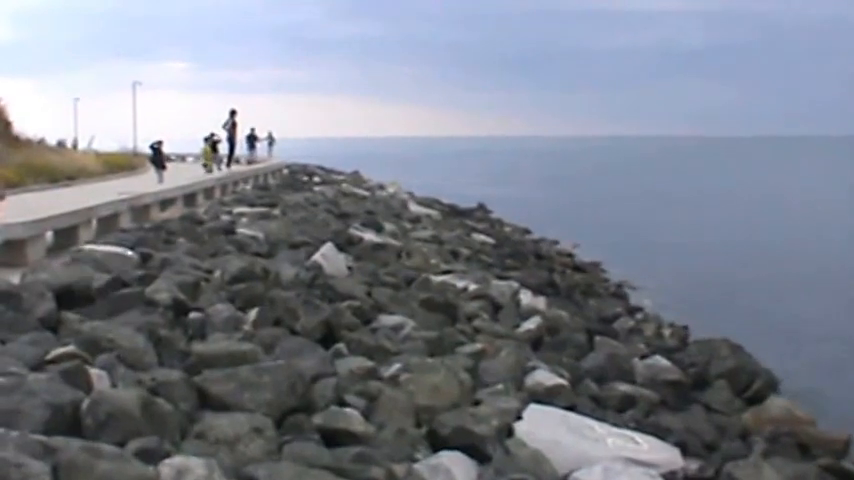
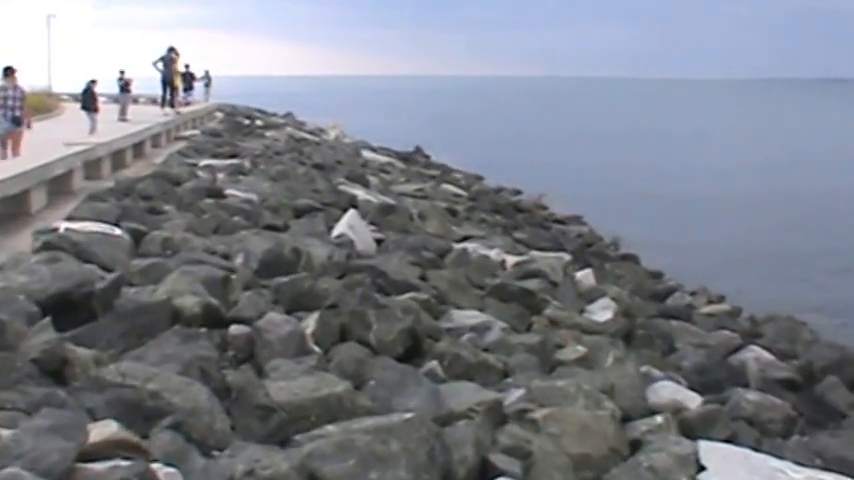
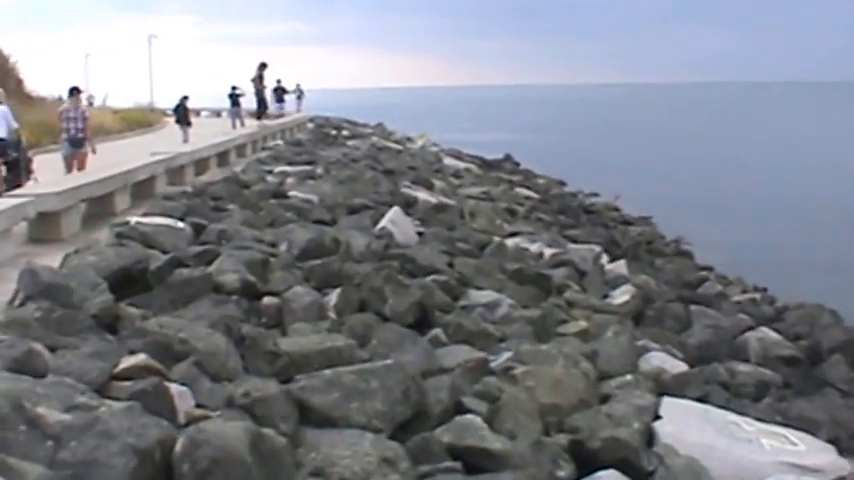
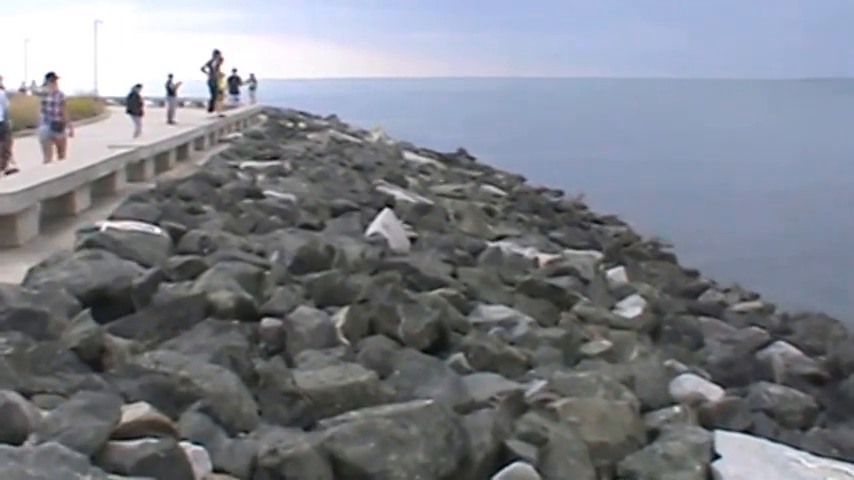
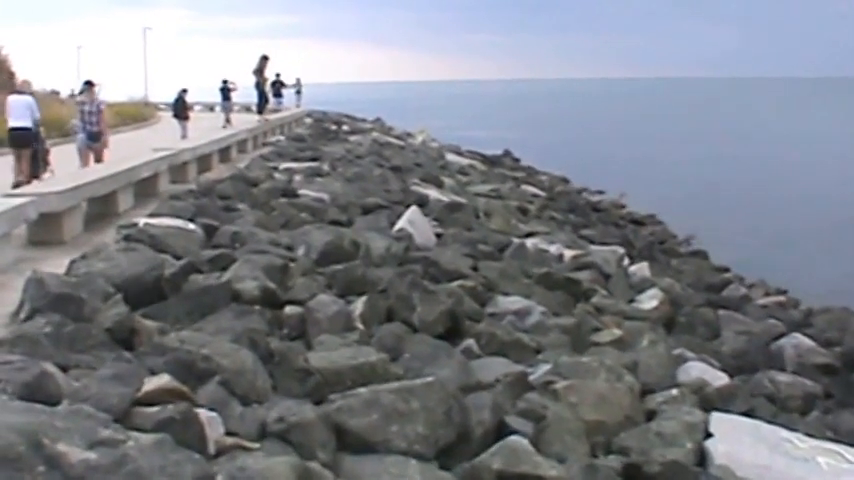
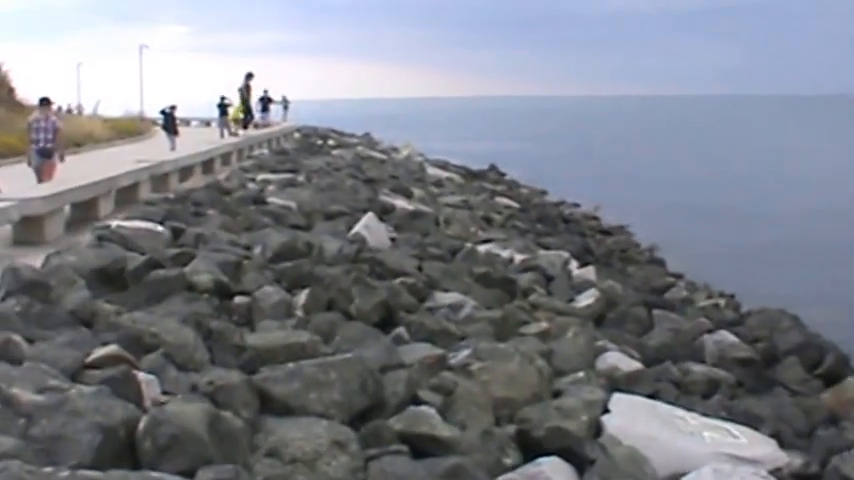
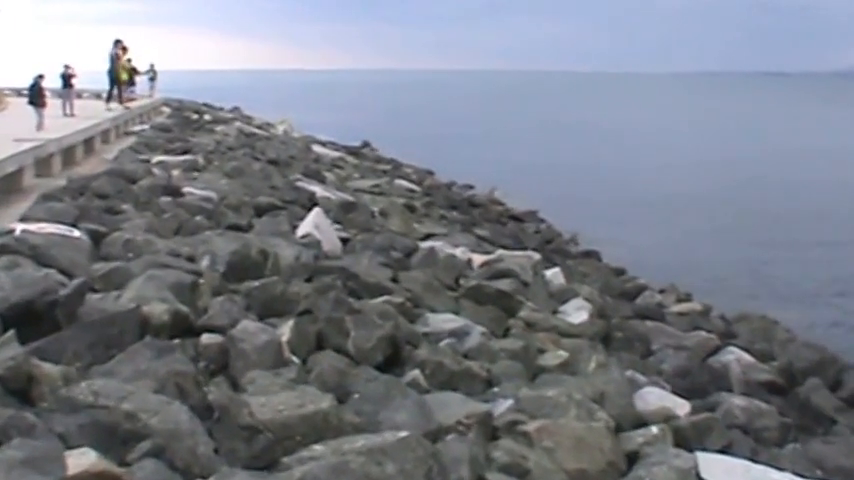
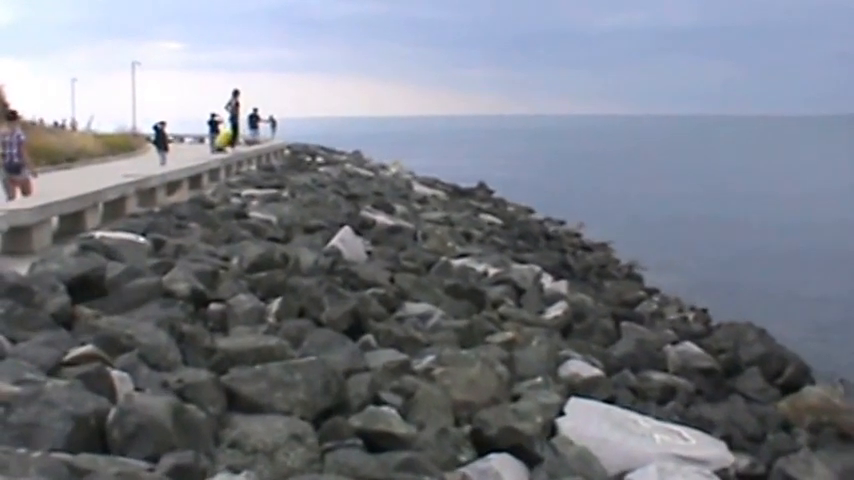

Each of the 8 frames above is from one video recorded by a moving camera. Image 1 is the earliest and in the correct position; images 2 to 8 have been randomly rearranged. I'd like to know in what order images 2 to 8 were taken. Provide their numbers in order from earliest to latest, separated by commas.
8, 6, 3, 5, 4, 2, 7
